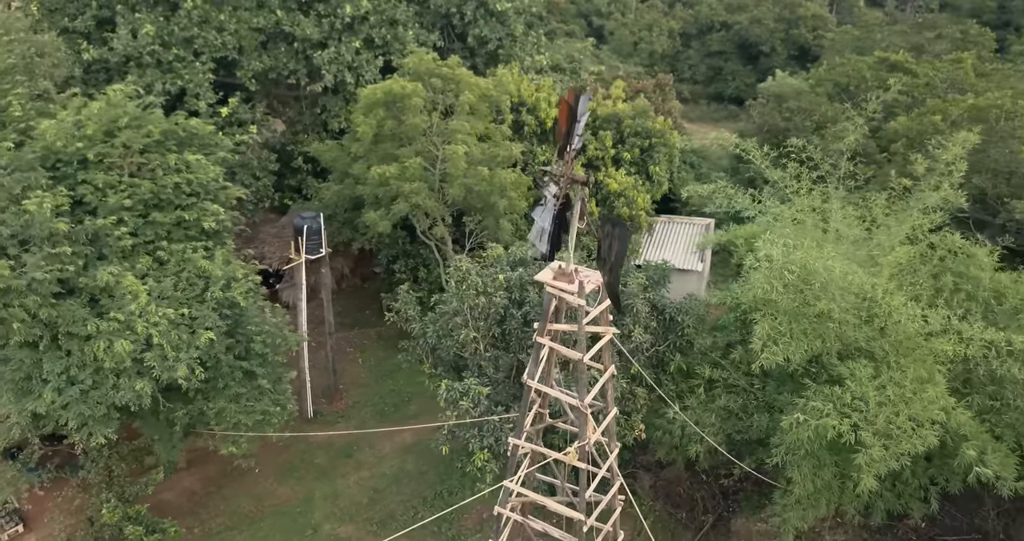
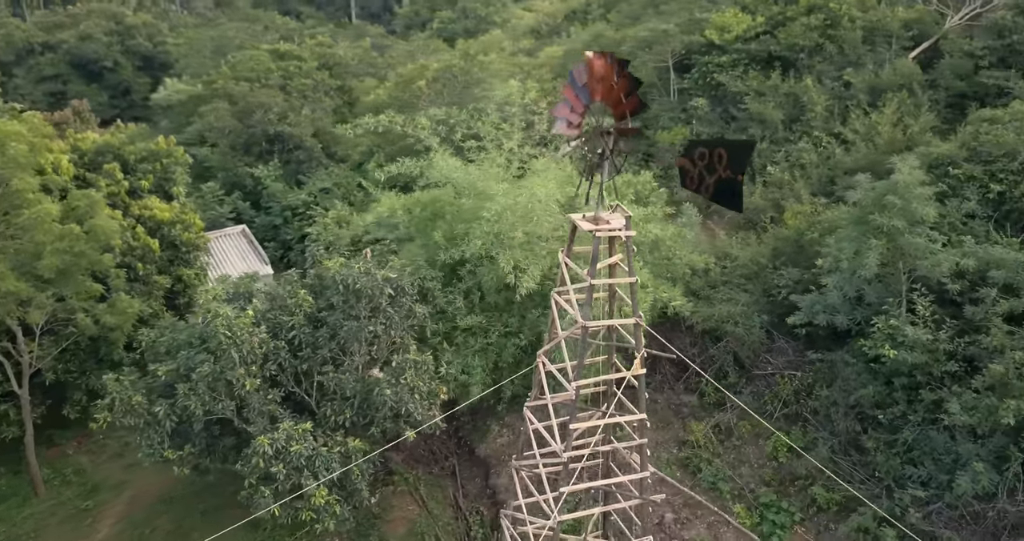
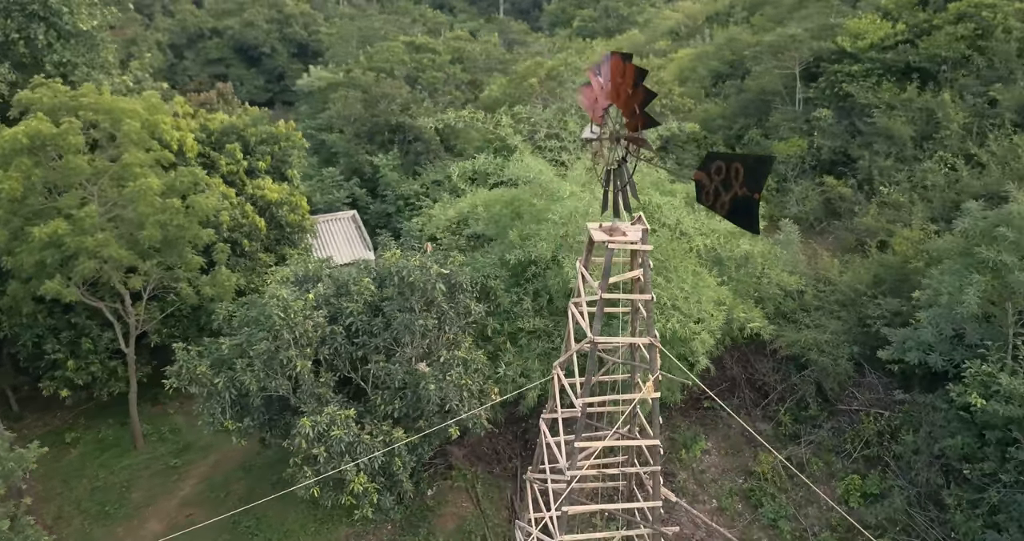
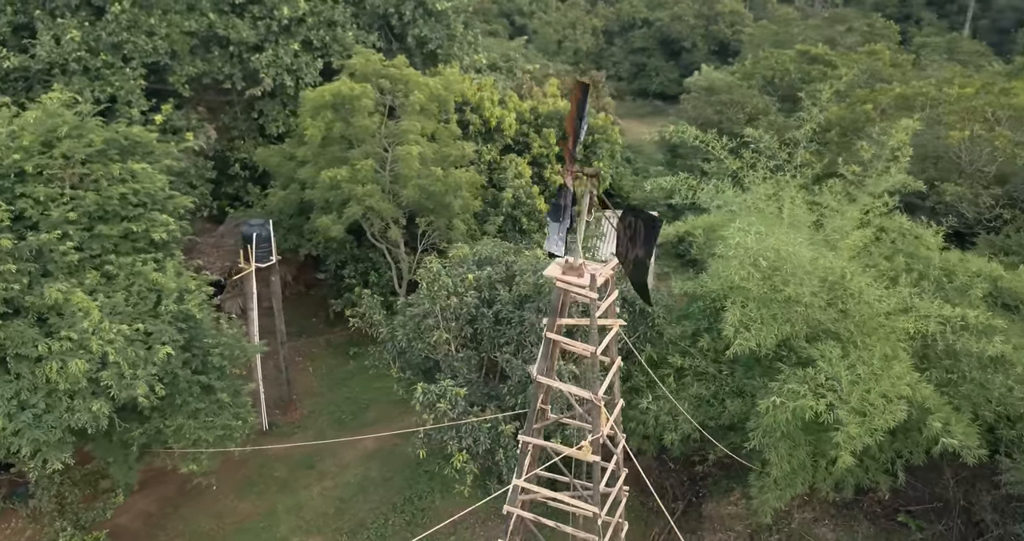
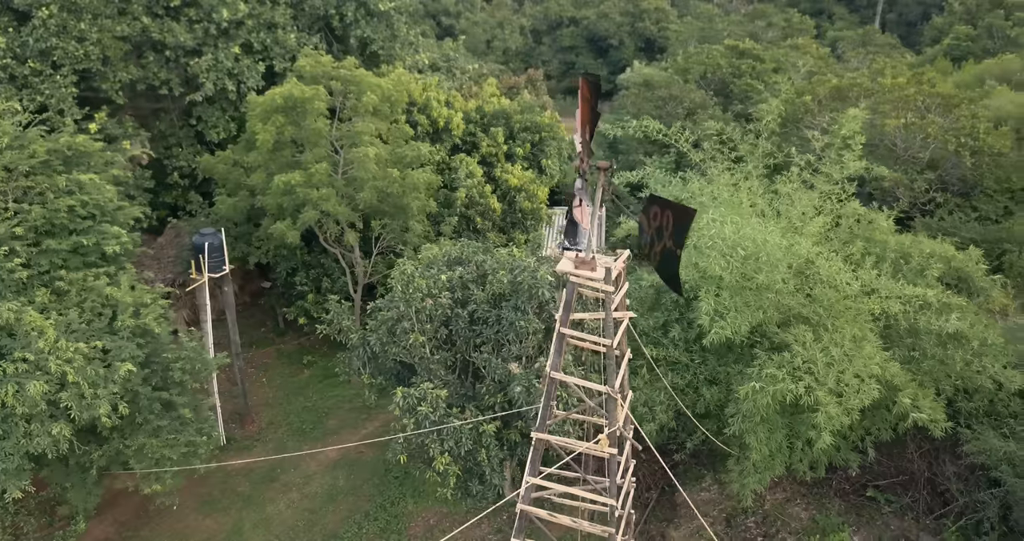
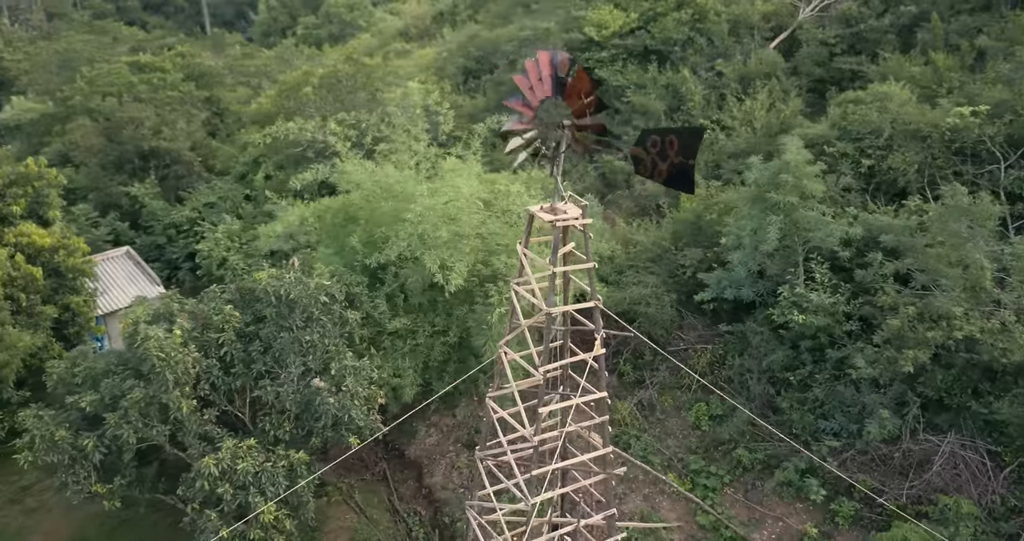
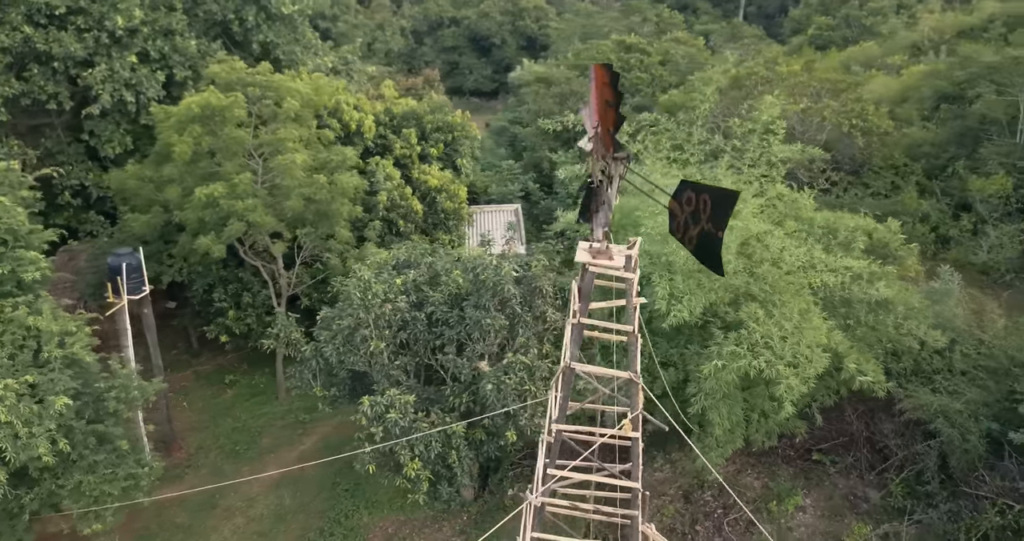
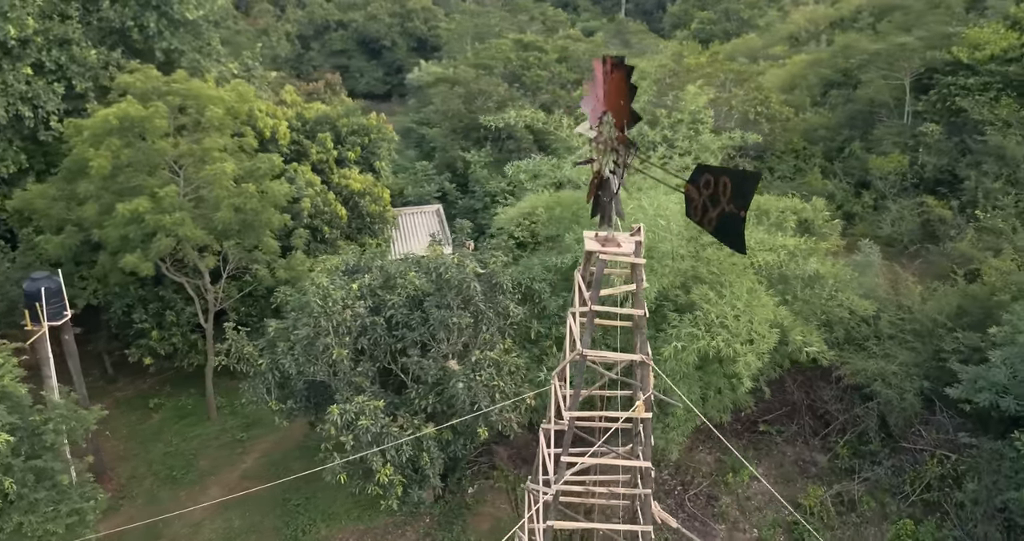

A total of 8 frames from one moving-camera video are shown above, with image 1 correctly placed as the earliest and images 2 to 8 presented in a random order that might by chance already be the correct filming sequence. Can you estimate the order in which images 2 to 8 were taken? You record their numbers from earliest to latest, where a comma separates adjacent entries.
4, 5, 7, 8, 3, 2, 6
